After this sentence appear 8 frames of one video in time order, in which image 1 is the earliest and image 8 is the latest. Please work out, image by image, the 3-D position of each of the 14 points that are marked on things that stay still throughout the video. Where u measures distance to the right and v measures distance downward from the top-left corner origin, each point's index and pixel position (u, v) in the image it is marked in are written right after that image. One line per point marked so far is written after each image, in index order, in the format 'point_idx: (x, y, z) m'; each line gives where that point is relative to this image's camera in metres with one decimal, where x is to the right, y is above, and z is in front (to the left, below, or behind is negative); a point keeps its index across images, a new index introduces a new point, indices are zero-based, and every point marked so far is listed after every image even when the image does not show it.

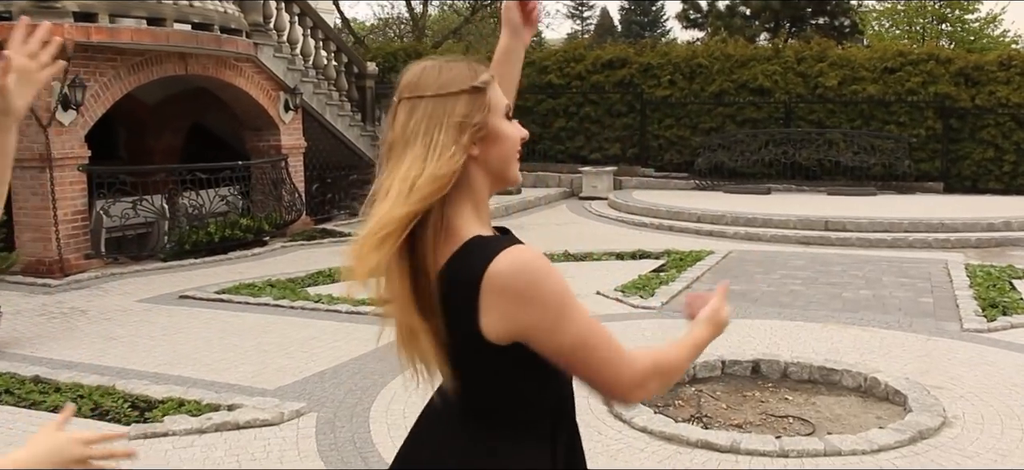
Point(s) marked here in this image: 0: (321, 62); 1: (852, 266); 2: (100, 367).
0: (-2.4, +2.2, +13.7) m
1: (+3.1, -0.3, +10.1) m
2: (-2.3, -0.7, +6.1) m
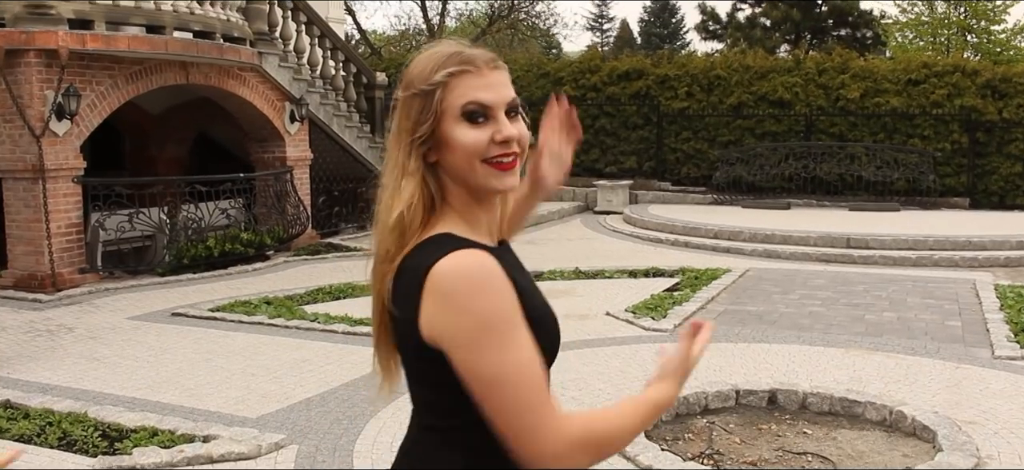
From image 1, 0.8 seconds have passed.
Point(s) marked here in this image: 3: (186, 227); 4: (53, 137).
0: (-2.2, +2.0, +13.4) m
1: (+3.2, -0.4, +9.6) m
2: (-2.3, -0.8, +5.8) m
3: (-3.1, +0.1, +10.6) m
4: (-3.9, +0.8, +9.3) m
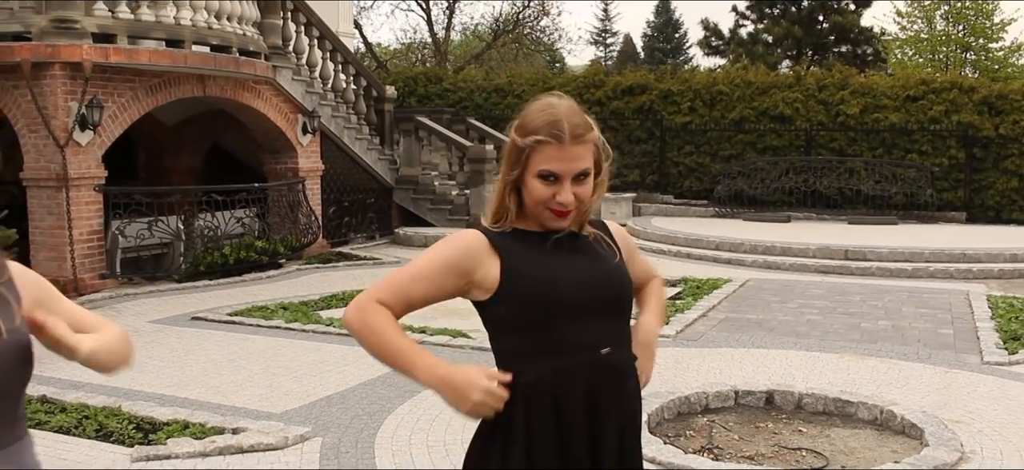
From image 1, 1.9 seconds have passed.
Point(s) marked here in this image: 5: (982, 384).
0: (-2.1, +1.9, +13.8) m
1: (+3.2, -0.5, +9.9) m
2: (-2.2, -0.8, +6.1) m
3: (-3.0, 0.0, +10.9) m
4: (-3.8, +0.8, +9.6) m
5: (+2.7, -0.9, +6.4) m
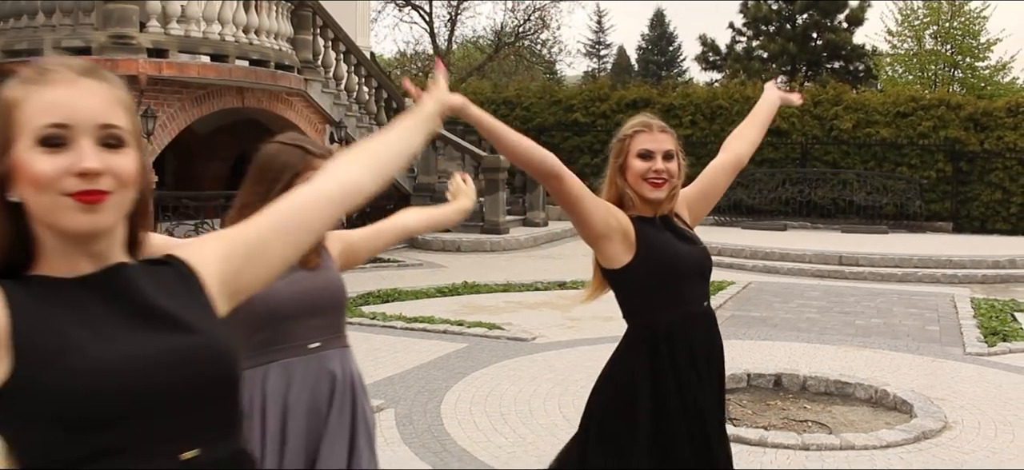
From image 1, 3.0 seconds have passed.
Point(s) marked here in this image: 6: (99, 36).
0: (-2.0, +1.8, +14.5) m
1: (+3.4, -0.6, +10.7) m
2: (-2.0, -0.8, +6.9) m
3: (-2.8, 0.0, +11.7) m
4: (-3.6, +0.8, +10.4) m
5: (+3.0, -0.9, +7.2) m
6: (-3.8, +1.8, +10.2) m
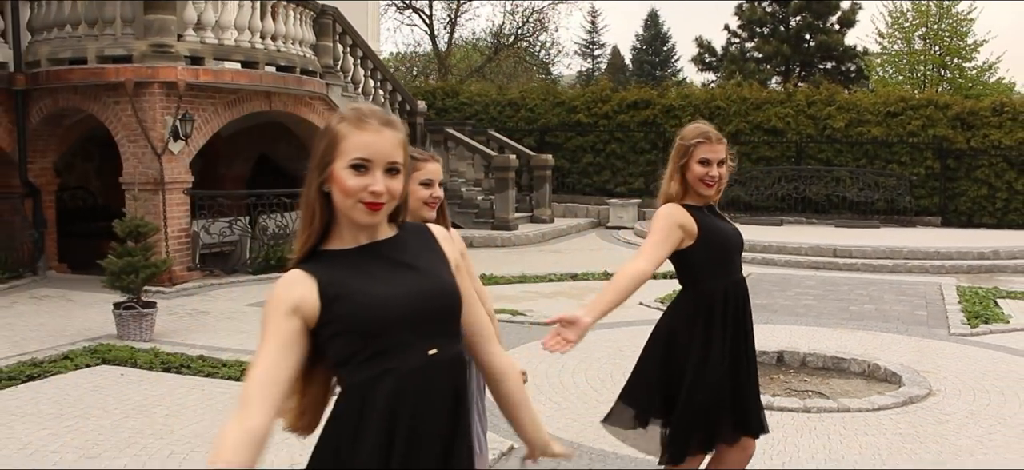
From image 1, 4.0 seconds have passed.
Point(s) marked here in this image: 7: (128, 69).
0: (-1.8, +1.9, +15.2) m
1: (+3.6, -0.5, +11.5) m
2: (-1.8, -0.8, +7.6) m
3: (-2.7, 0.0, +12.3) m
4: (-3.4, +0.8, +11.1) m
5: (+3.1, -0.8, +7.9) m
6: (-3.7, +1.9, +10.9) m
7: (-3.7, +1.6, +10.7) m
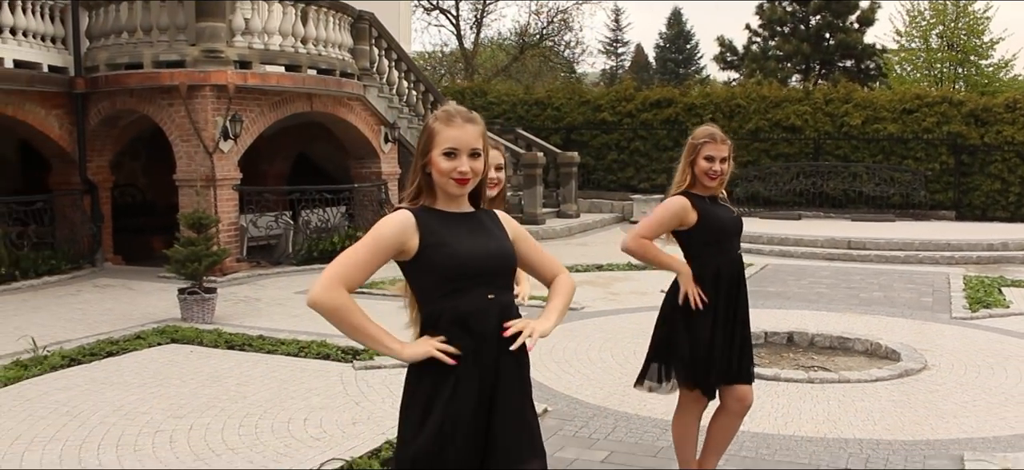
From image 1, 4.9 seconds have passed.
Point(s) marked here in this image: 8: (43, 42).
0: (-1.4, +2.0, +16.0) m
1: (+3.9, -0.4, +12.1) m
2: (-1.6, -0.7, +8.3) m
3: (-2.3, +0.1, +13.1) m
4: (-3.1, +0.9, +11.8) m
5: (+3.4, -0.7, +8.5) m
6: (-3.4, +2.0, +11.7) m
7: (-3.4, +1.7, +11.5) m
8: (-5.0, +2.1, +11.9) m
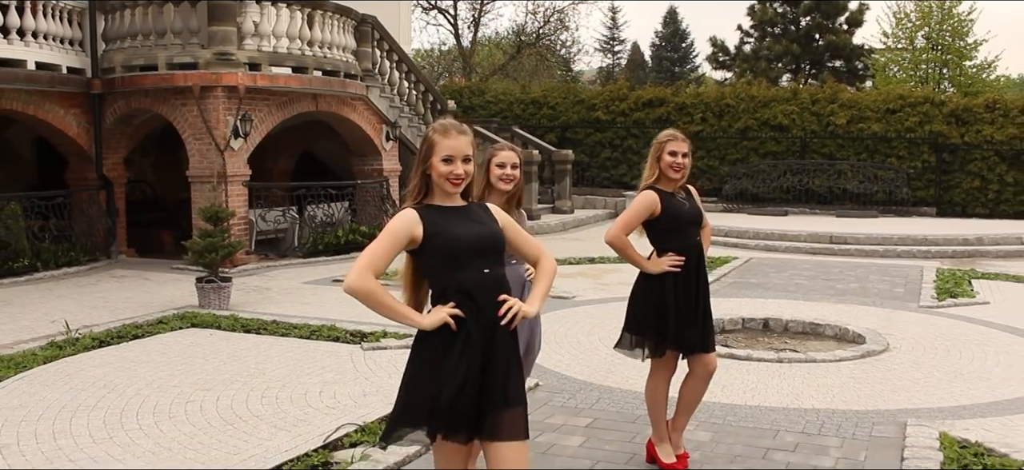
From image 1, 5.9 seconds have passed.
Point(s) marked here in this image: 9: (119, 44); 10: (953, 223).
0: (-1.5, +2.0, +16.6) m
1: (+3.9, -0.4, +12.7) m
2: (-1.6, -0.7, +8.9) m
3: (-2.4, +0.2, +13.7) m
4: (-3.2, +0.9, +12.4) m
5: (+3.4, -0.7, +9.2) m
6: (-3.4, +2.0, +12.3) m
7: (-3.5, +1.8, +12.1) m
8: (-5.1, +2.1, +12.5) m
9: (-4.6, +2.2, +12.8) m
10: (+6.6, +0.2, +16.4) m
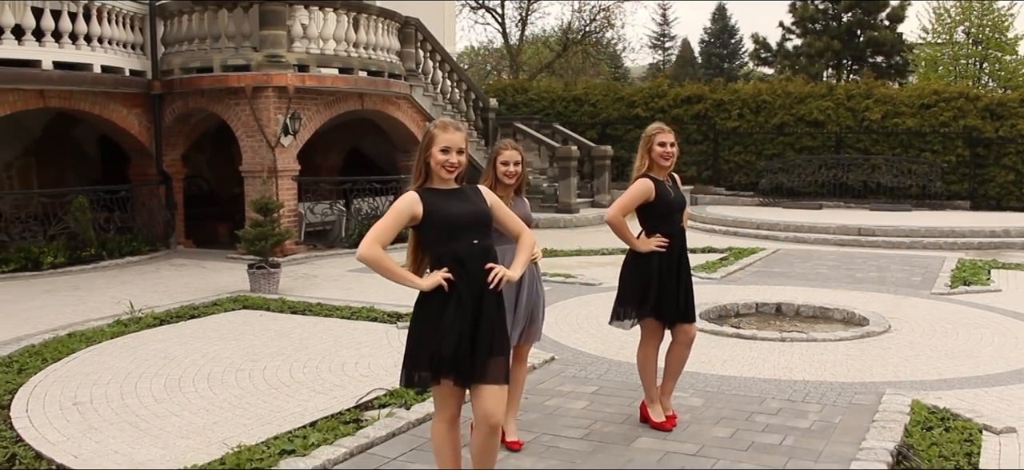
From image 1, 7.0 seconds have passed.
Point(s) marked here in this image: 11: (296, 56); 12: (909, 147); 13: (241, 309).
0: (-0.9, +2.1, +17.2) m
1: (+4.3, -0.3, +13.1) m
2: (-1.4, -0.6, +9.6) m
3: (-1.9, +0.3, +14.4) m
4: (-2.8, +1.0, +13.2) m
5: (+3.6, -0.6, +9.6) m
6: (-3.0, +2.1, +13.0) m
7: (-3.1, +1.9, +12.8) m
8: (-4.7, +2.2, +13.3) m
9: (-4.1, +2.3, +13.6) m
10: (+7.2, +0.3, +16.7) m
11: (-2.6, +2.2, +13.2) m
12: (+7.2, +1.6, +19.9) m
13: (-2.2, -0.6, +9.2) m
